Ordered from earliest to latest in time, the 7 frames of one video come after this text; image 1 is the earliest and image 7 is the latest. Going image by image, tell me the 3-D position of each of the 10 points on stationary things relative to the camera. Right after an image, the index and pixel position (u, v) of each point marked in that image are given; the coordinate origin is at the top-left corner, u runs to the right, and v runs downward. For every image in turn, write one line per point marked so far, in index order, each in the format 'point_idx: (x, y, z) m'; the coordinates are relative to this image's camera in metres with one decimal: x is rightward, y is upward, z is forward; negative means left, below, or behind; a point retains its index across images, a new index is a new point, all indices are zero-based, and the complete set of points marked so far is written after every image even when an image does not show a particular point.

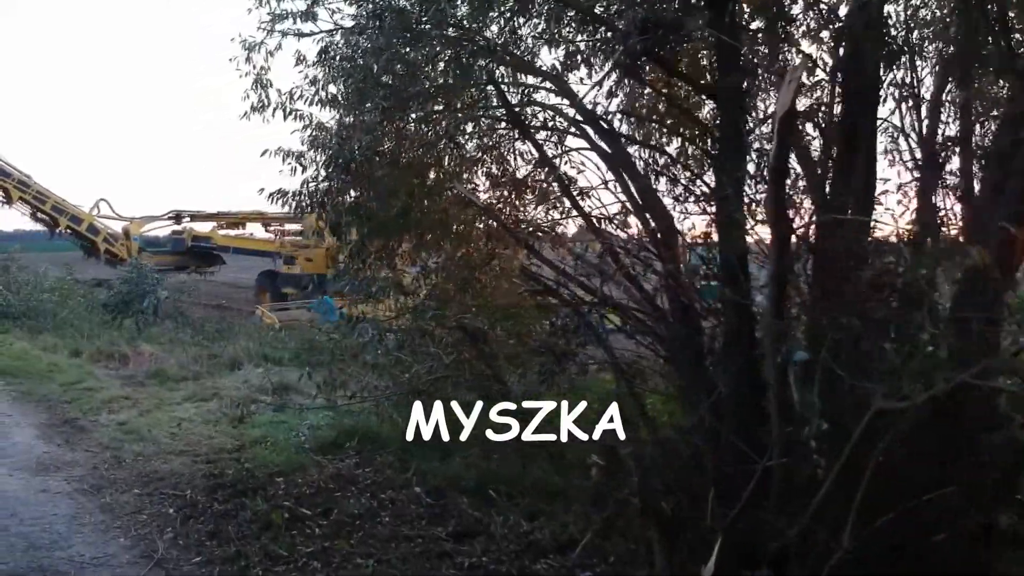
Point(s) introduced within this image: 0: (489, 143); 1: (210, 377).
0: (-0.3, +1.5, +7.6) m
1: (-5.5, -1.6, +13.1) m
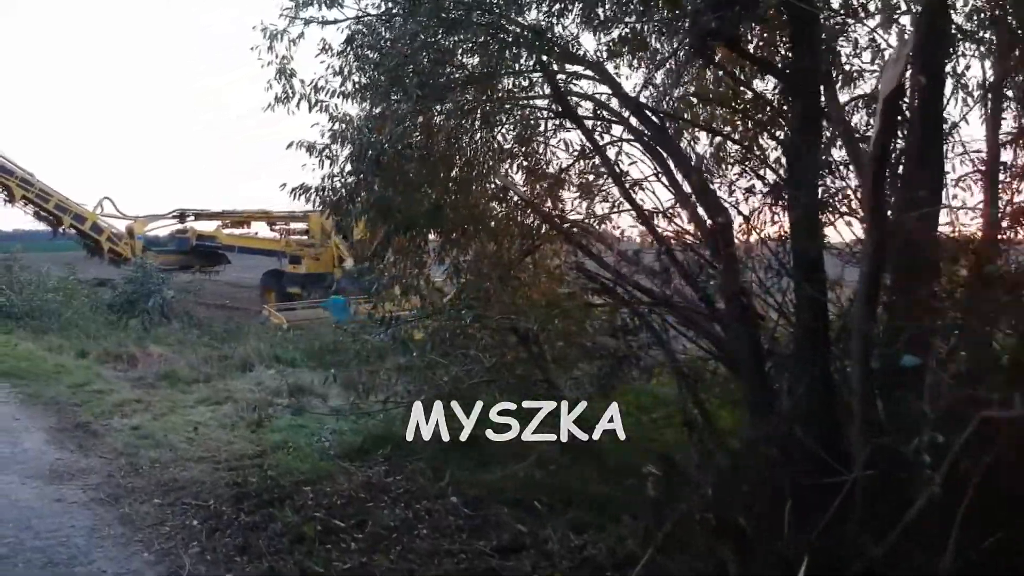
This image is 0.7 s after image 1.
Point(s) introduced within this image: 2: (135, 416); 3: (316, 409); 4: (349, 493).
0: (+0.1, +1.5, +7.2) m
1: (-5.2, -1.6, +12.8) m
2: (-4.9, -1.7, +9.4) m
3: (-2.8, -1.7, +10.0) m
4: (-1.4, -1.8, +6.3) m
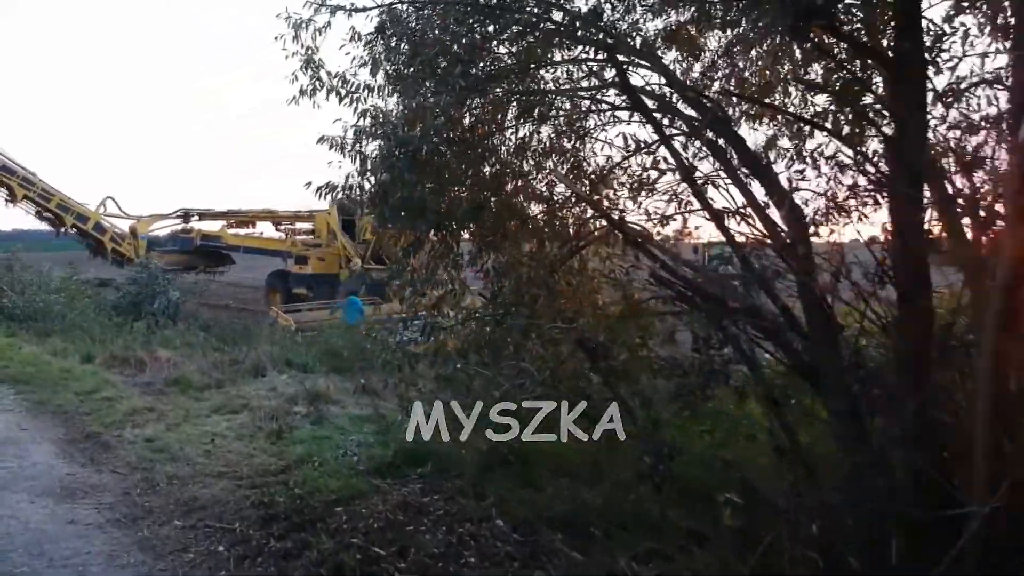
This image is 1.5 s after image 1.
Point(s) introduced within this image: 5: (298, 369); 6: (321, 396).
0: (+0.5, +1.5, +6.8) m
1: (-4.8, -1.7, +12.3) m
2: (-4.5, -1.7, +8.9) m
3: (-2.4, -1.7, +9.6) m
4: (-1.0, -1.8, +5.8) m
5: (-4.3, -1.6, +14.4) m
6: (-3.1, -1.7, +11.5) m
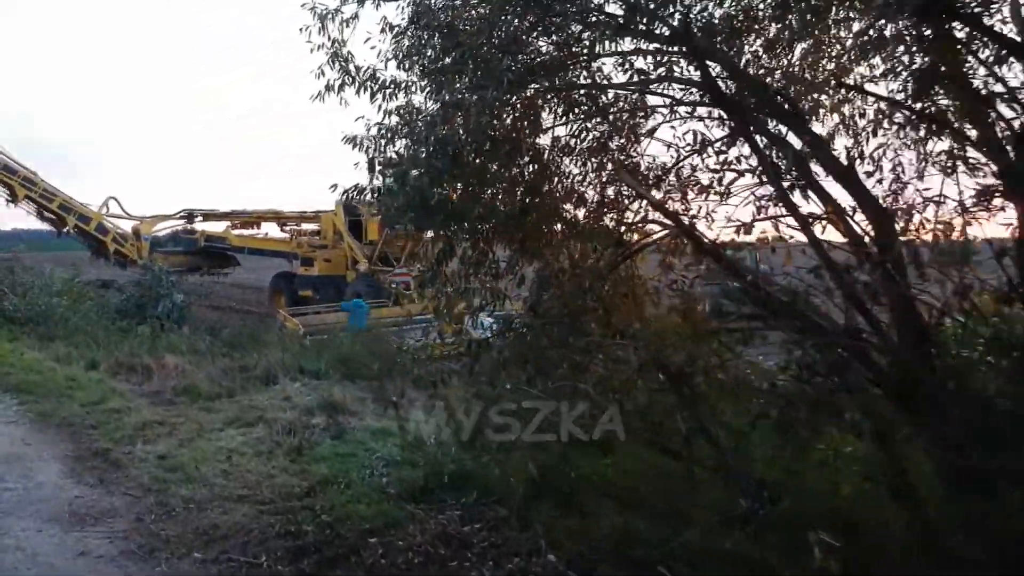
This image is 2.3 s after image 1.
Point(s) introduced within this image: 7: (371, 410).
0: (+0.8, +1.4, +6.3) m
1: (-4.4, -1.8, +11.9) m
2: (-4.2, -1.8, +8.4) m
3: (-2.0, -1.8, +9.1) m
4: (-0.6, -1.9, +5.4) m
5: (-3.9, -1.7, +14.0) m
6: (-2.7, -1.8, +11.0) m
7: (-2.2, -1.9, +11.0) m
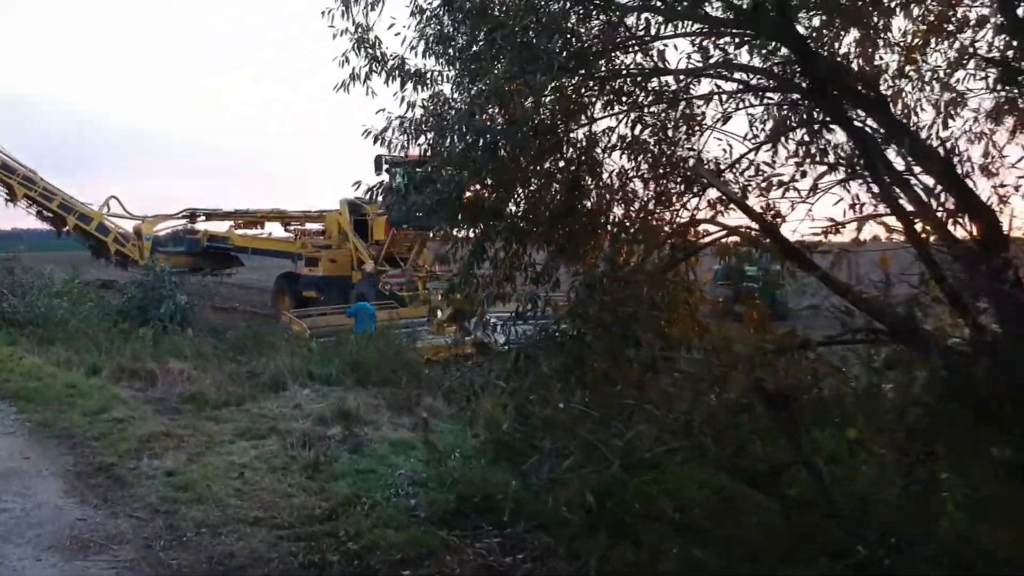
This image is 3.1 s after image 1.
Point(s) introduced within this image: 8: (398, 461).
0: (+1.2, +1.4, +5.8) m
1: (-4.1, -1.8, +11.3) m
2: (-3.8, -1.8, +7.9) m
3: (-1.7, -1.9, +8.6) m
4: (-0.3, -2.0, +4.8) m
5: (-3.6, -1.8, +13.4) m
6: (-2.4, -1.9, +10.5) m
7: (-1.8, -1.9, +10.5) m
8: (-1.2, -1.9, +7.8) m
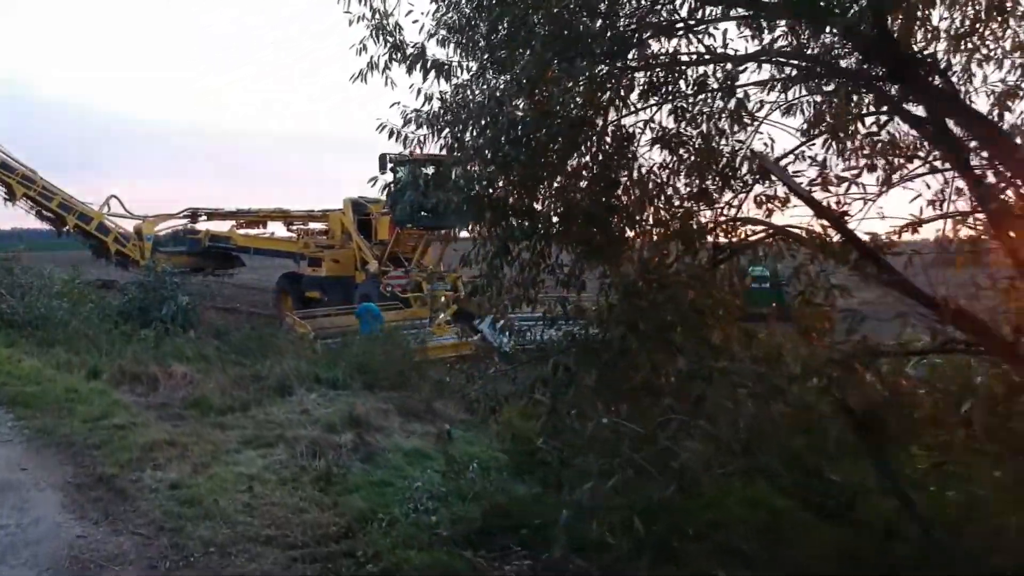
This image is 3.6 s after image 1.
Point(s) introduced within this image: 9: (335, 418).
0: (+1.4, +1.3, +5.4) m
1: (-3.8, -1.8, +11.0) m
2: (-3.6, -1.9, +7.5) m
3: (-1.4, -1.9, +8.2) m
4: (-0.1, -2.0, +4.5) m
5: (-3.4, -1.8, +13.1) m
6: (-2.1, -1.9, +10.1) m
7: (-1.6, -2.0, +10.1) m
8: (-1.0, -1.9, +7.4) m
9: (-2.5, -1.8, +10.1) m
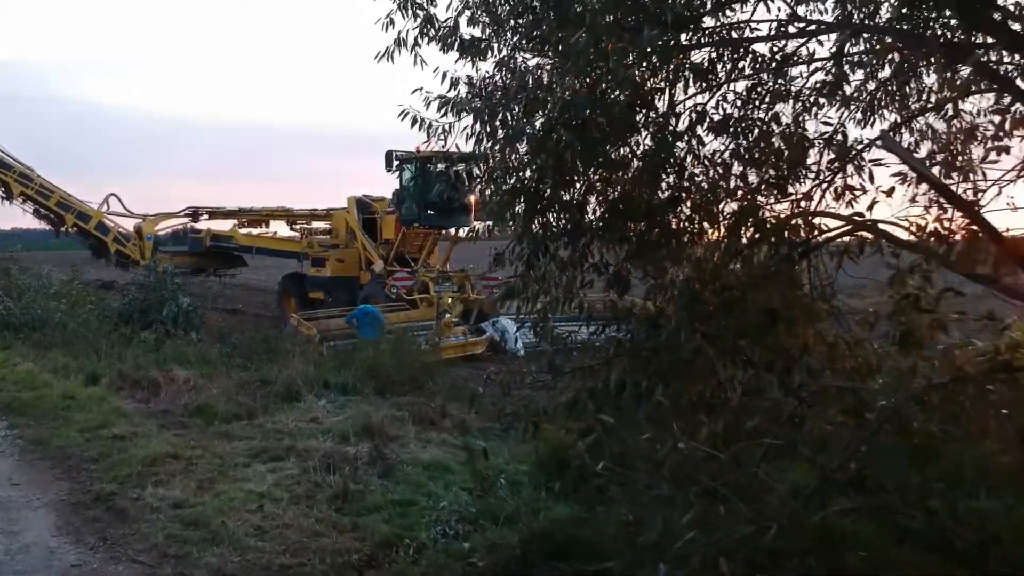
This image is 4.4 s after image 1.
0: (+1.7, +1.3, +4.8) m
1: (-3.5, -1.9, +10.4) m
2: (-3.3, -1.9, +7.0) m
3: (-1.1, -1.9, +7.6) m
4: (+0.2, -2.0, +3.9) m
5: (-3.1, -1.8, +12.5) m
6: (-1.8, -1.9, +9.5) m
7: (-1.3, -2.0, +9.6) m
8: (-0.7, -1.9, +6.8) m
9: (-2.2, -1.9, +9.5) m
